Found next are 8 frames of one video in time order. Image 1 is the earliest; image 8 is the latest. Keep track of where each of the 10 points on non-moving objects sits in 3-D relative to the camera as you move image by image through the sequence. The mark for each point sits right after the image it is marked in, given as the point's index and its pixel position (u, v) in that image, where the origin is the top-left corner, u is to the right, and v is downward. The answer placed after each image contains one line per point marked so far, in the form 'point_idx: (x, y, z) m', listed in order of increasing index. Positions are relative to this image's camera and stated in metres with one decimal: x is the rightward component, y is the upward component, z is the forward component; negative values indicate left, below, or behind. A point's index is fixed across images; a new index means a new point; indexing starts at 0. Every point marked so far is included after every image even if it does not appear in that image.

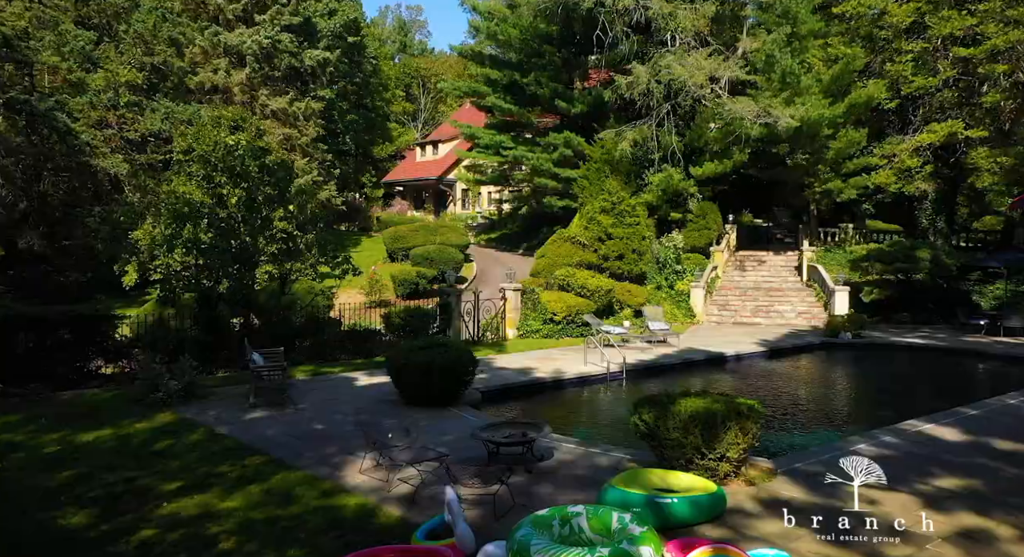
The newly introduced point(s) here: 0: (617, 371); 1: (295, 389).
0: (+2.0, -1.8, +13.3) m
1: (-3.5, -1.8, +11.0) m
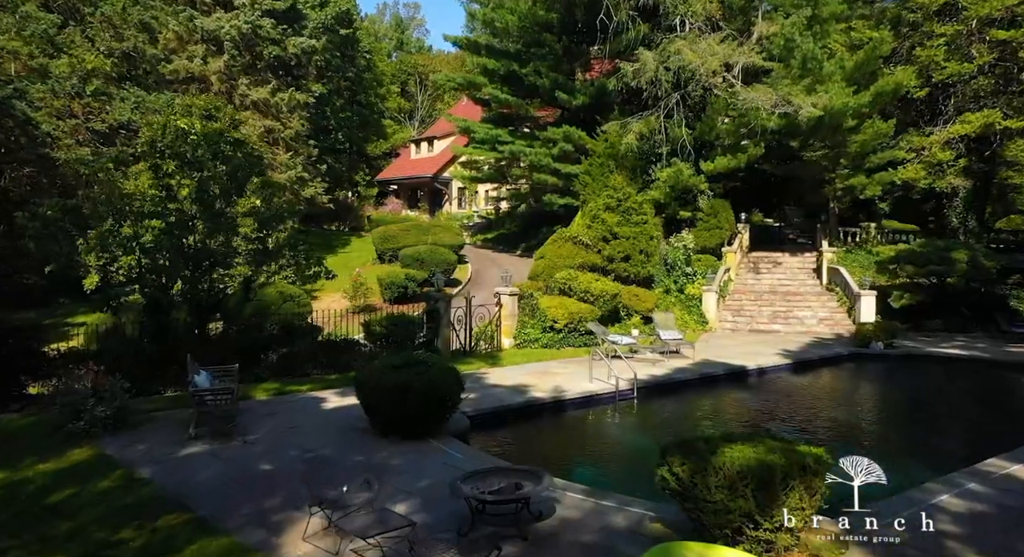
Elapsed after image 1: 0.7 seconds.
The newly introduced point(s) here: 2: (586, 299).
0: (+1.9, -1.9, +11.6) m
1: (-3.6, -1.9, +9.3) m
2: (+1.8, -0.5, +16.9) m
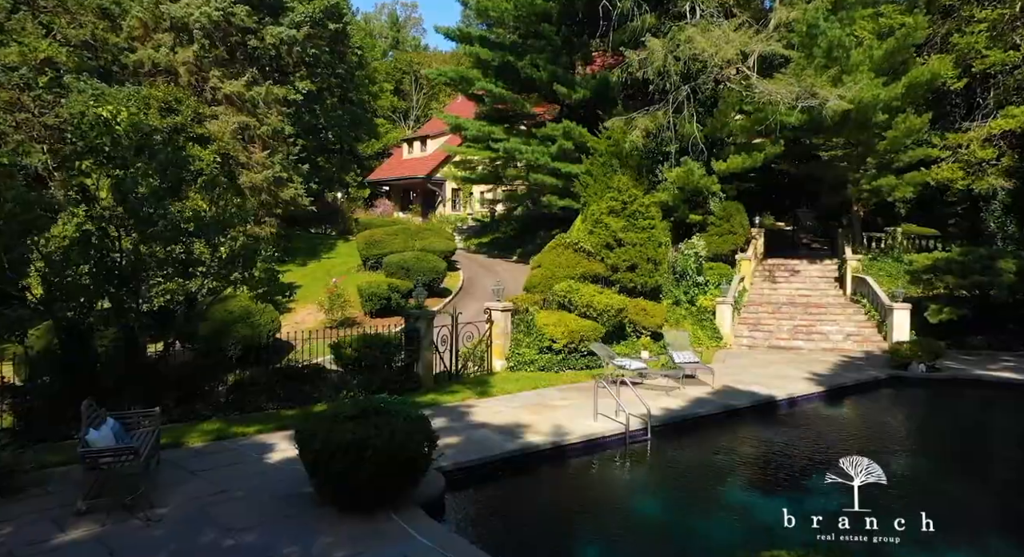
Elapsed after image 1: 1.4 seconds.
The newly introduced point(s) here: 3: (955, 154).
0: (+1.8, -2.1, +9.8) m
1: (-3.7, -2.1, +7.5) m
2: (+1.6, -0.8, +15.0) m
3: (+11.5, +3.2, +17.9) m
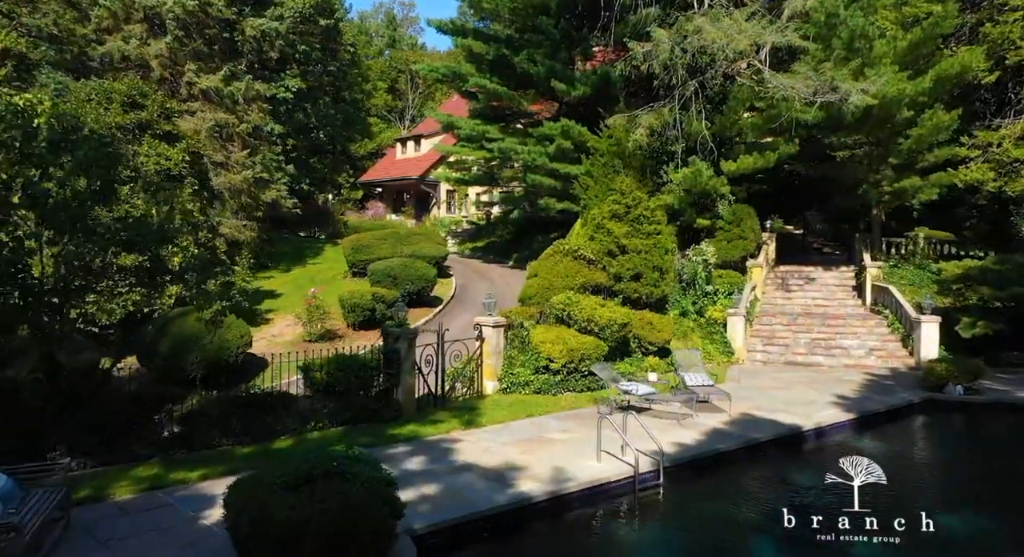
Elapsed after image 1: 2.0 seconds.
0: (+1.7, -2.4, +8.4) m
1: (-3.8, -2.3, +6.1) m
2: (+1.5, -1.0, +13.6) m
3: (+11.3, +3.0, +16.5) m
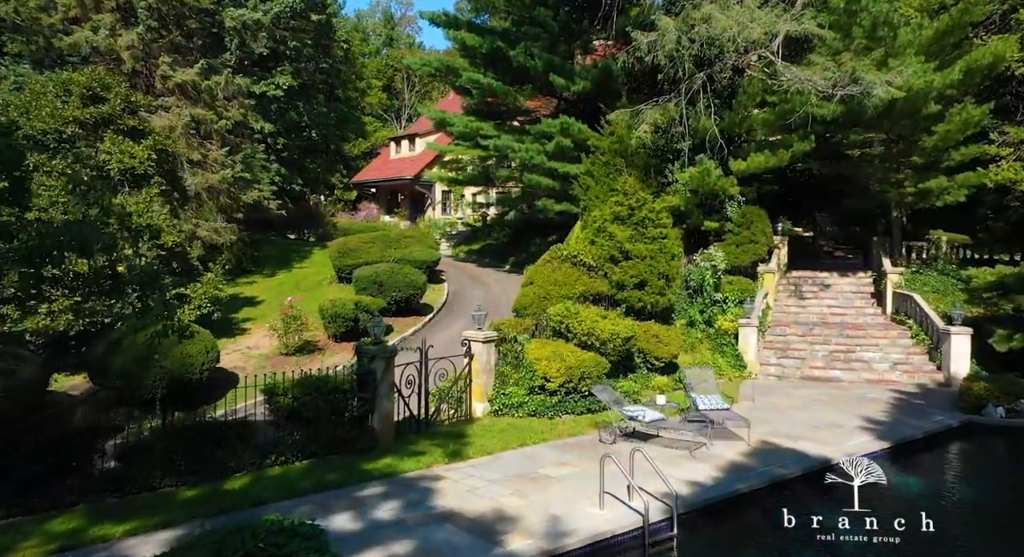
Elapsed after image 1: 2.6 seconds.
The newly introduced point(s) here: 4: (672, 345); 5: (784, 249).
0: (+1.5, -2.5, +7.2) m
1: (-4.0, -2.5, +4.8) m
2: (+1.4, -1.2, +12.4) m
3: (+11.2, +2.8, +15.3) m
4: (+3.1, -1.3, +13.3) m
5: (+7.8, +0.8, +19.6) m
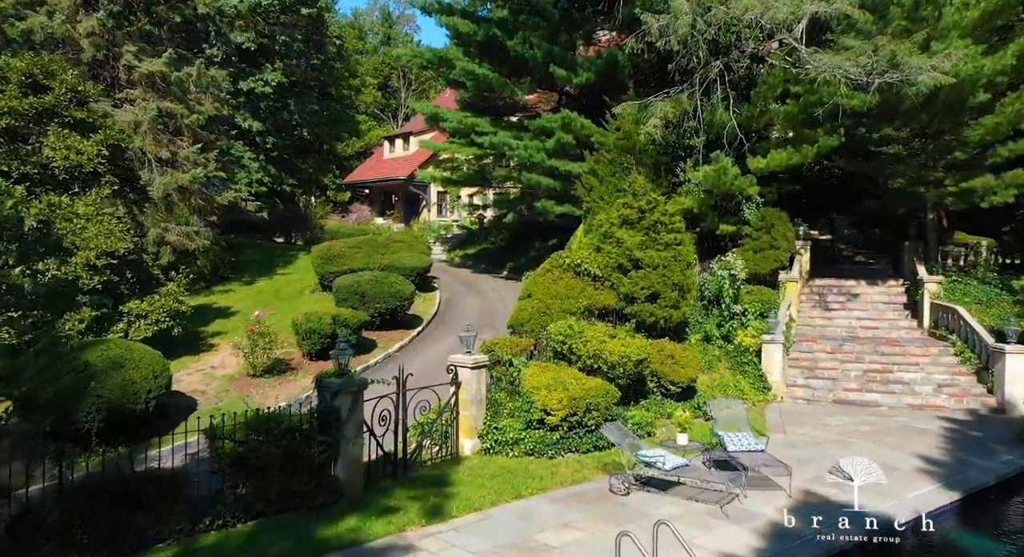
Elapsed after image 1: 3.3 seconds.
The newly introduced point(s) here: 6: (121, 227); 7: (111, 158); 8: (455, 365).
0: (+1.5, -2.7, +5.5) m
1: (-4.0, -2.7, +3.2) m
2: (+1.3, -1.4, +10.7) m
3: (+11.1, +2.6, +13.6) m
4: (+3.0, -1.5, +11.6) m
5: (+7.7, +0.6, +18.0) m
6: (-7.6, +1.0, +13.4) m
7: (-8.2, +2.4, +14.0) m
8: (-0.8, -1.2, +9.6) m
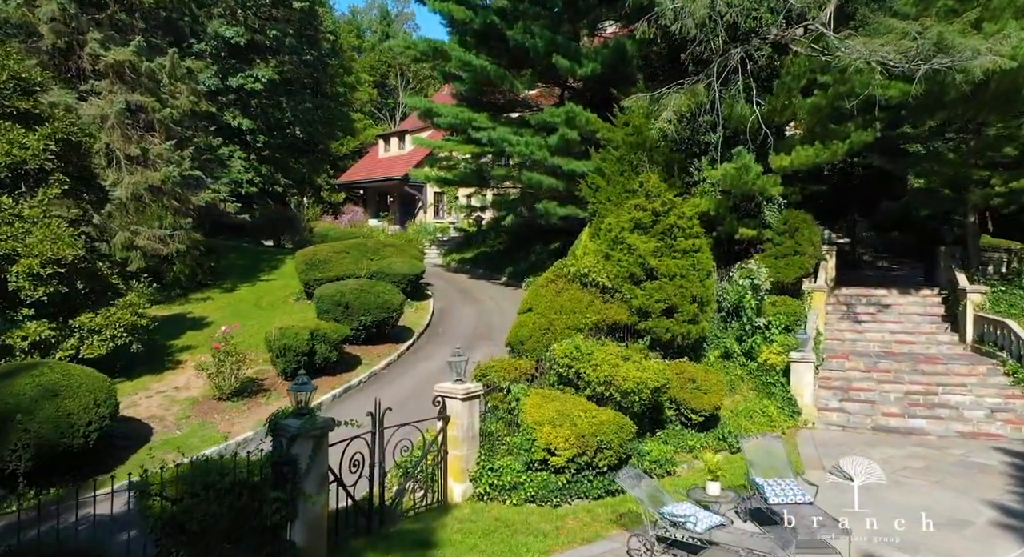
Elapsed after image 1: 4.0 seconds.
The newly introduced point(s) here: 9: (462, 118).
0: (+1.4, -2.9, +4.0) m
1: (-4.1, -2.9, +1.7) m
2: (+1.3, -1.6, +9.3) m
3: (+11.1, +2.4, +12.2) m
4: (+3.0, -1.7, +10.1) m
5: (+7.7, +0.4, +16.5) m
6: (-7.7, +0.8, +12.0) m
7: (-8.2, +2.3, +12.6) m
8: (-0.8, -1.4, +8.1) m
9: (-1.4, +4.5, +19.3) m
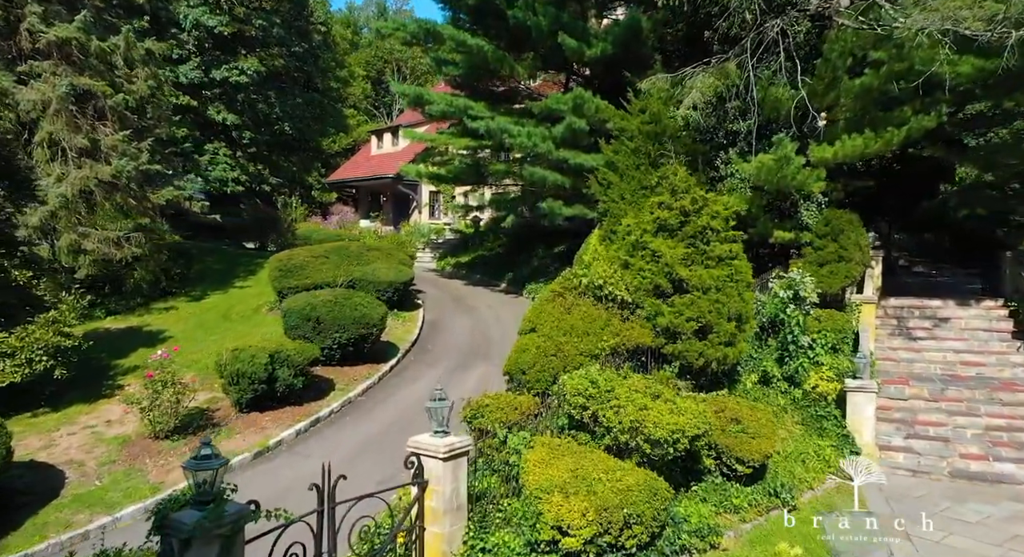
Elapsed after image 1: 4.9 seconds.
0: (+1.4, -3.1, +2.0) m
1: (-4.1, -3.0, -0.3) m
2: (+1.3, -1.8, +7.2) m
3: (+11.1, +2.2, +10.1) m
4: (+3.0, -1.9, +8.1) m
5: (+7.6, +0.2, +14.4) m
6: (-7.7, +0.6, +9.9) m
7: (-8.2, +2.1, +10.5) m
8: (-0.8, -1.6, +6.1) m
9: (-1.4, +4.3, +17.2) m
